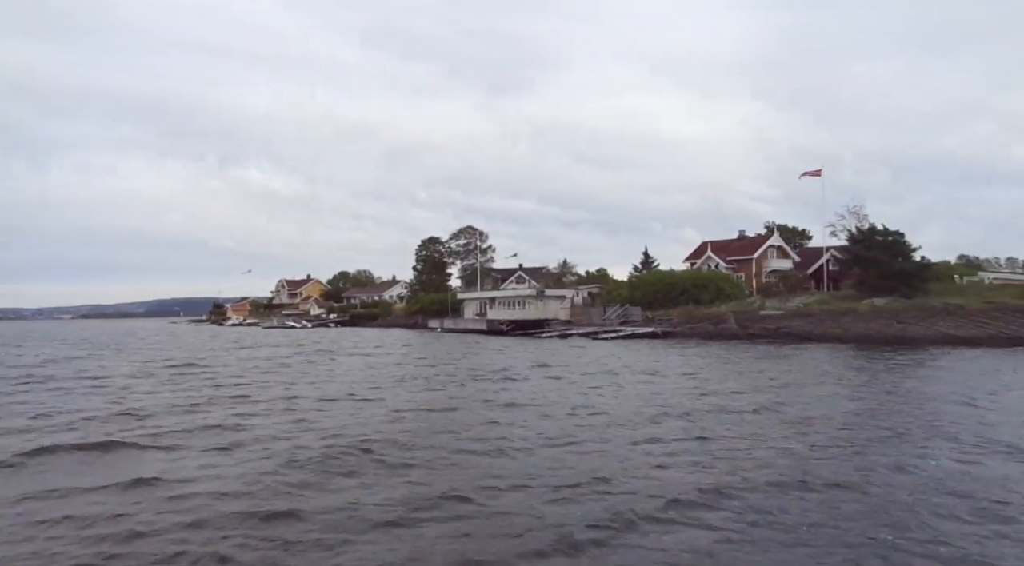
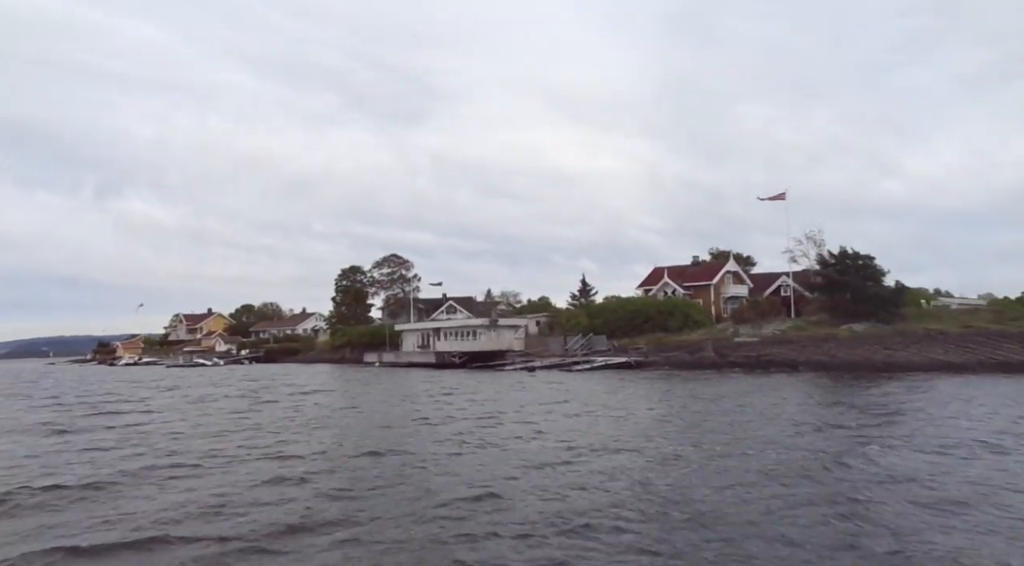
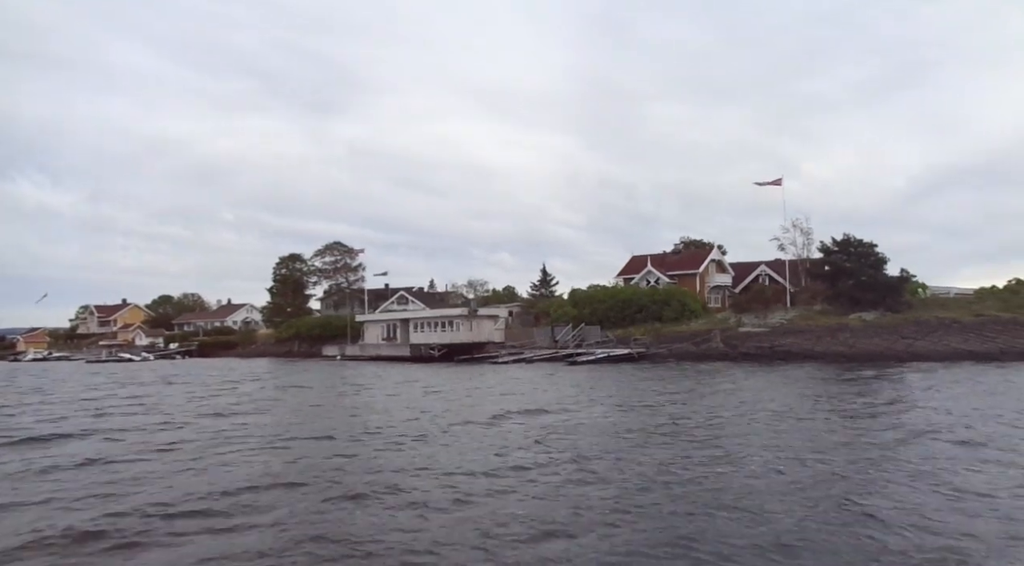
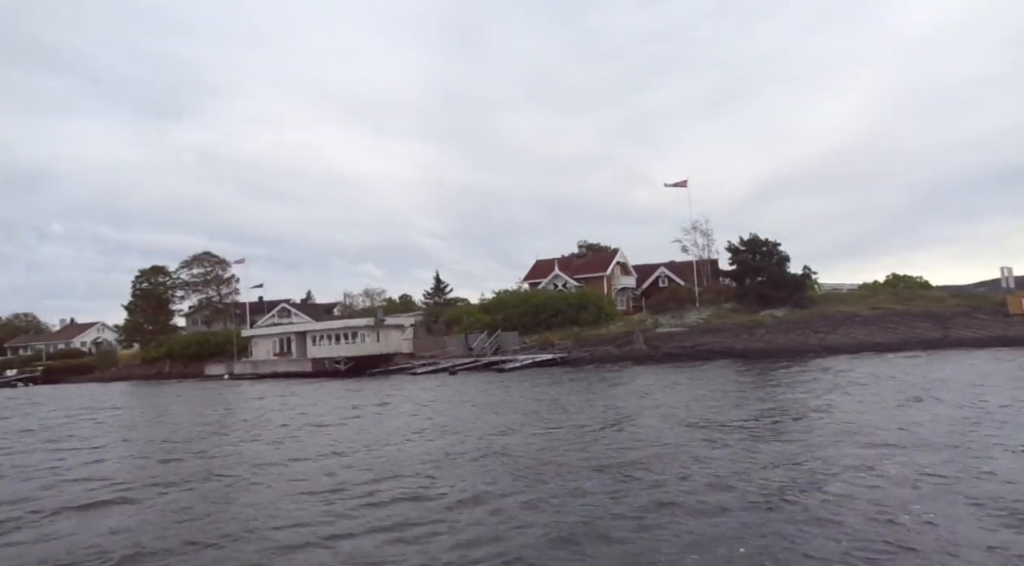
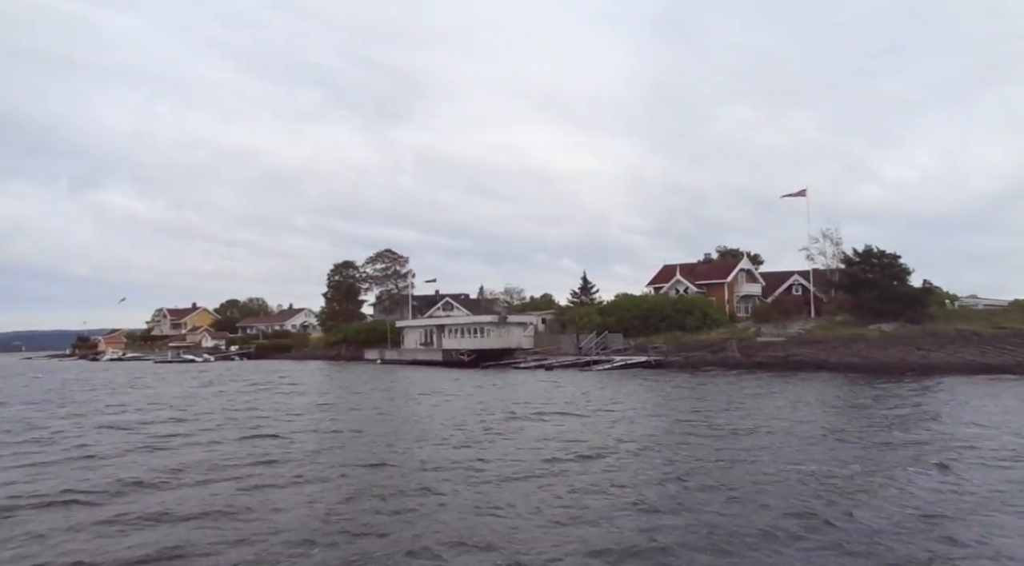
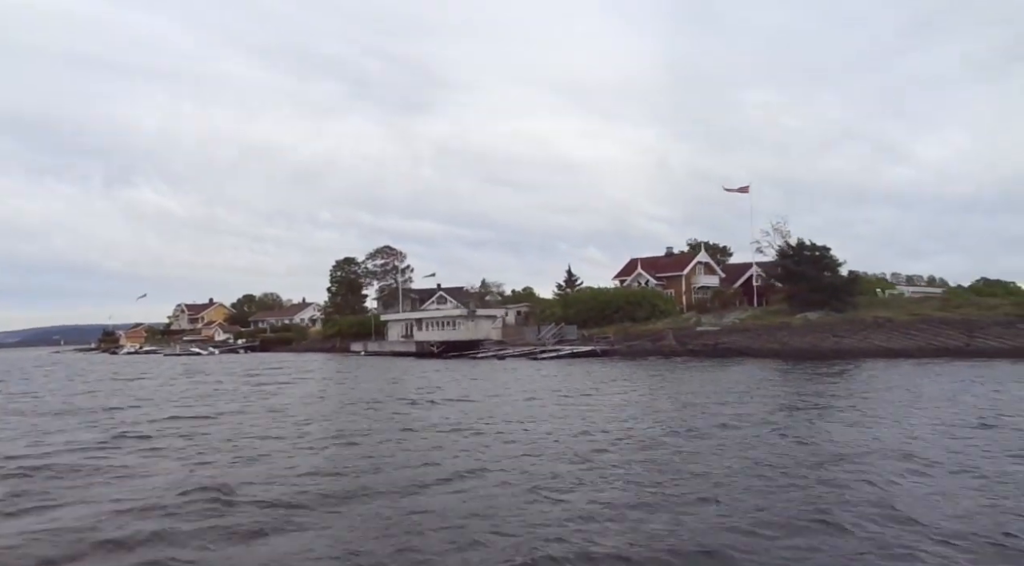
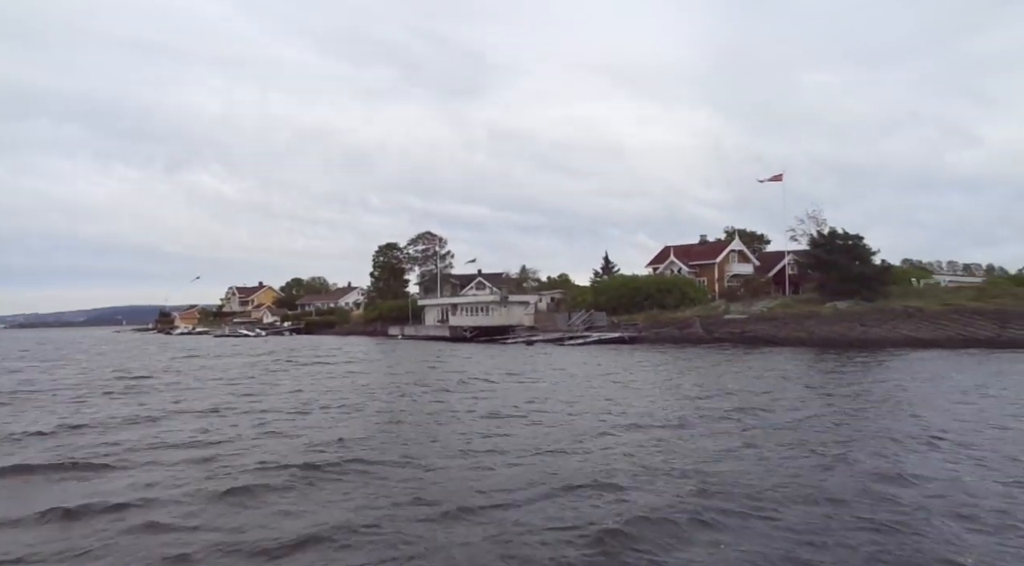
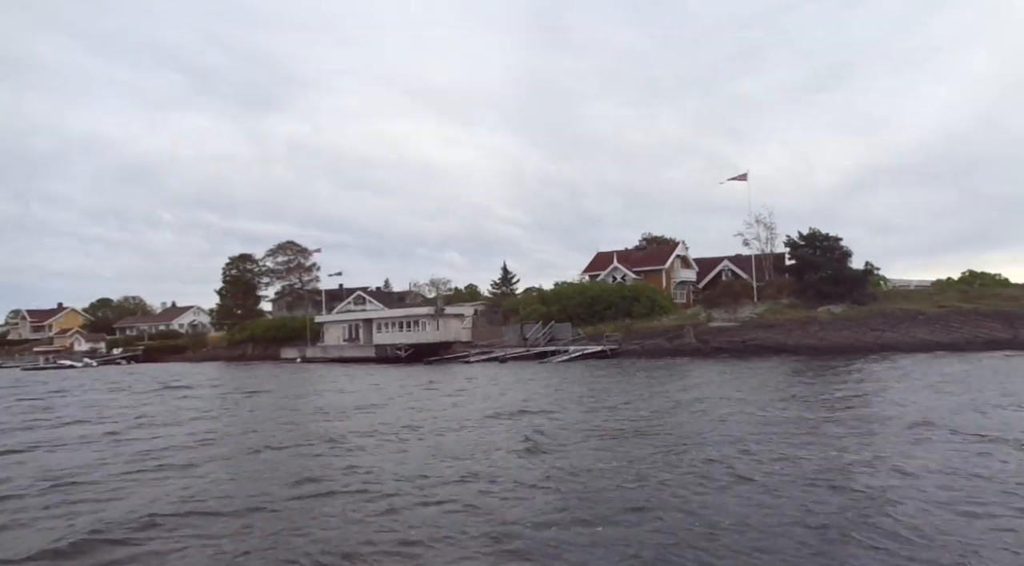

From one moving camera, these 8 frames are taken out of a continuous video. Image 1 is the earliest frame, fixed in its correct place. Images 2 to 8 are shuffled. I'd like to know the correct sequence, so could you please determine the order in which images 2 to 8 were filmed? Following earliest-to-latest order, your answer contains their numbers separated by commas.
7, 6, 2, 5, 3, 8, 4
